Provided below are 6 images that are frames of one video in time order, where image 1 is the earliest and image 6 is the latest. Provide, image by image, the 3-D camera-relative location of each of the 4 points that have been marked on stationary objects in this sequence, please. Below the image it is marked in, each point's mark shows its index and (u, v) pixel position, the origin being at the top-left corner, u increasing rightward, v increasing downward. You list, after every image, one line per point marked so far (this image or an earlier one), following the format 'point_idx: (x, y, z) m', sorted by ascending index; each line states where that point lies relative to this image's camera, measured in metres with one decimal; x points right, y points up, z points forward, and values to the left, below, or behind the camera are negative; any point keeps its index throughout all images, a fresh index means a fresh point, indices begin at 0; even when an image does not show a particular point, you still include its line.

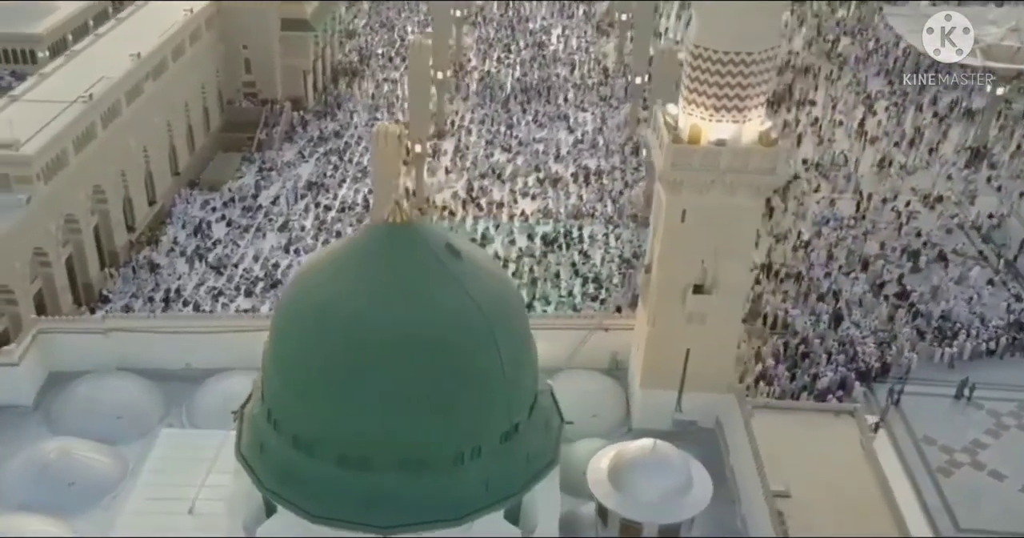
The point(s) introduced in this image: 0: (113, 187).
0: (-6.9, +1.4, +18.7) m
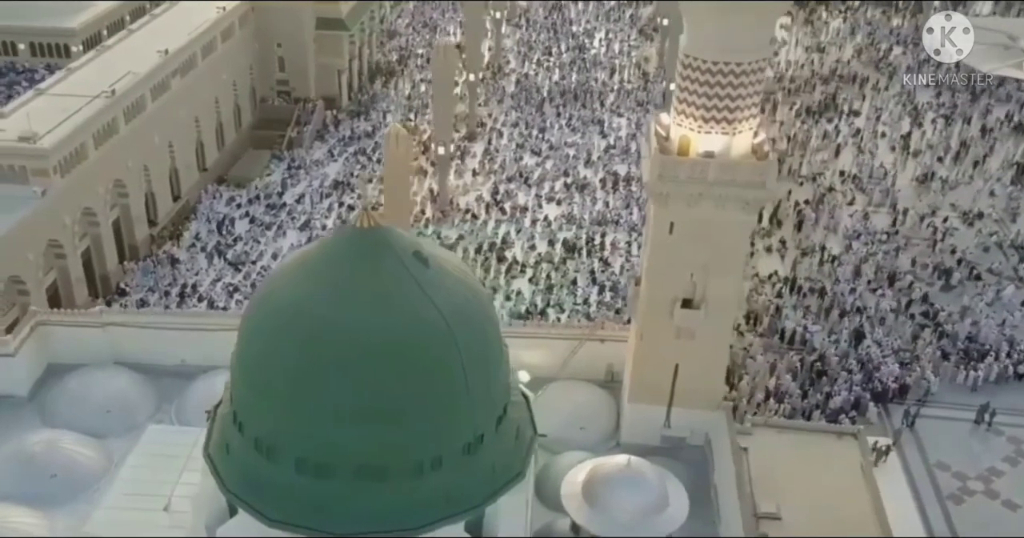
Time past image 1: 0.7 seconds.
0: (-6.6, +1.5, +19.0) m
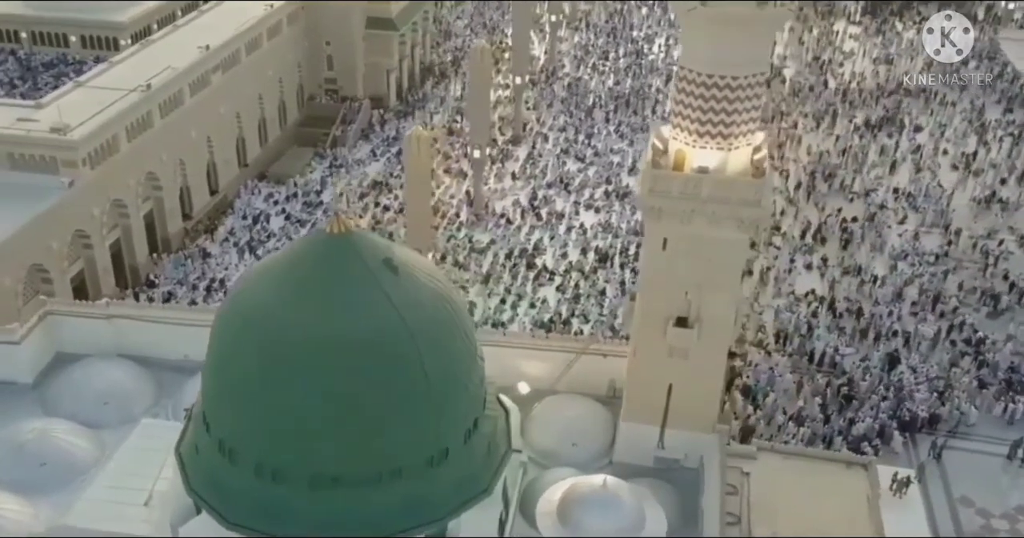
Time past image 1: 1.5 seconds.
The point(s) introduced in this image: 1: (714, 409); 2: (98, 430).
0: (-6.1, +1.7, +19.2) m
1: (+2.3, -1.6, +12.2) m
2: (-5.0, -1.9, +13.0) m
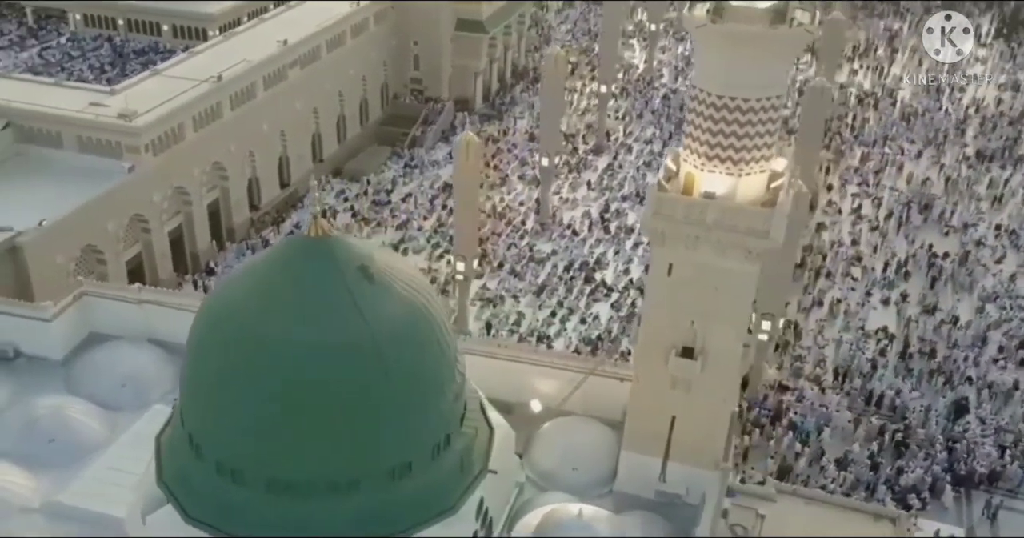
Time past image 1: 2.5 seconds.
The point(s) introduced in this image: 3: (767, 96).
0: (-5.0, +1.9, +19.6) m
1: (+2.2, -1.9, +11.6) m
2: (-4.9, -1.7, +13.3) m
3: (+2.3, +1.6, +10.1) m
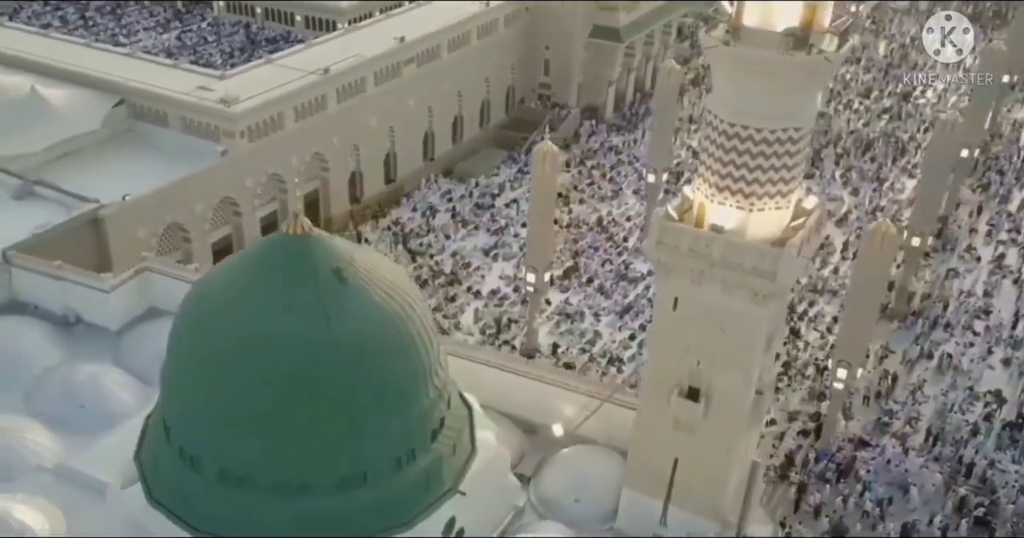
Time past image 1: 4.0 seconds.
0: (-3.2, +2.1, +20.0) m
1: (+2.1, -2.3, +10.8) m
2: (-4.6, -1.5, +13.7) m
3: (+2.3, +1.2, +9.2) m
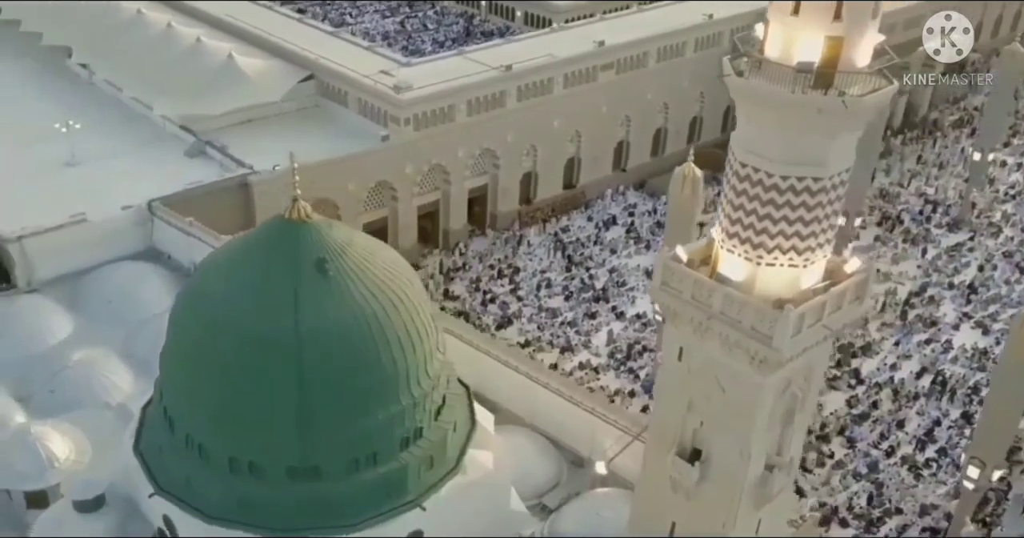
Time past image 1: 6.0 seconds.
0: (+0.1, +2.1, +19.9) m
1: (+1.8, -2.8, +9.6) m
2: (-3.5, -1.0, +14.3) m
3: (+2.1, +0.7, +8.1) m
